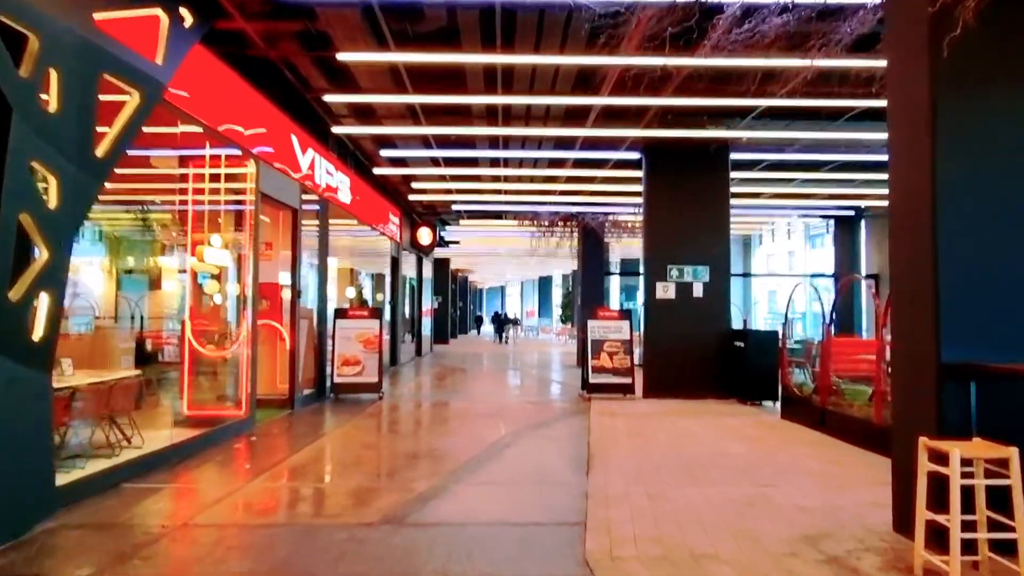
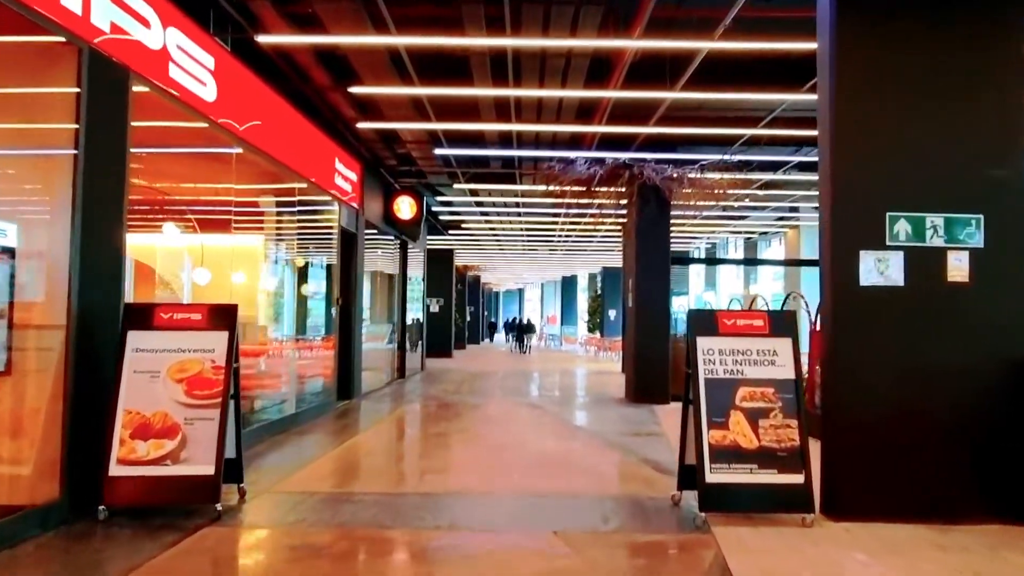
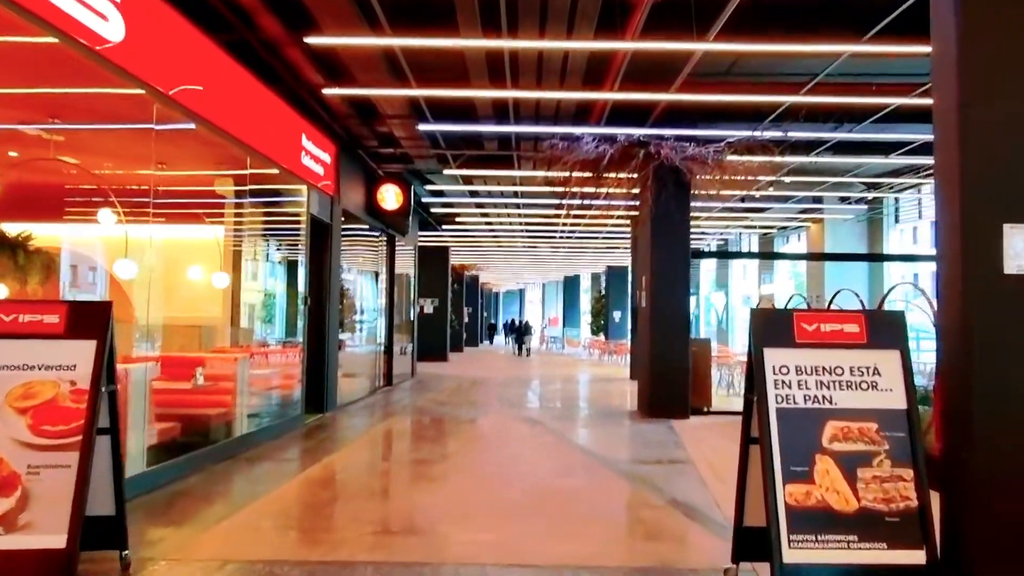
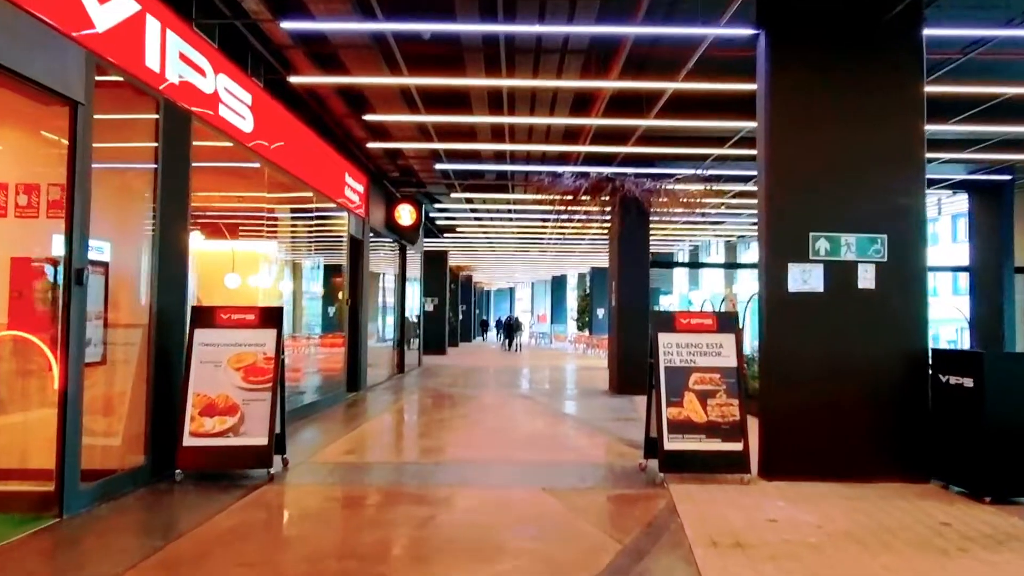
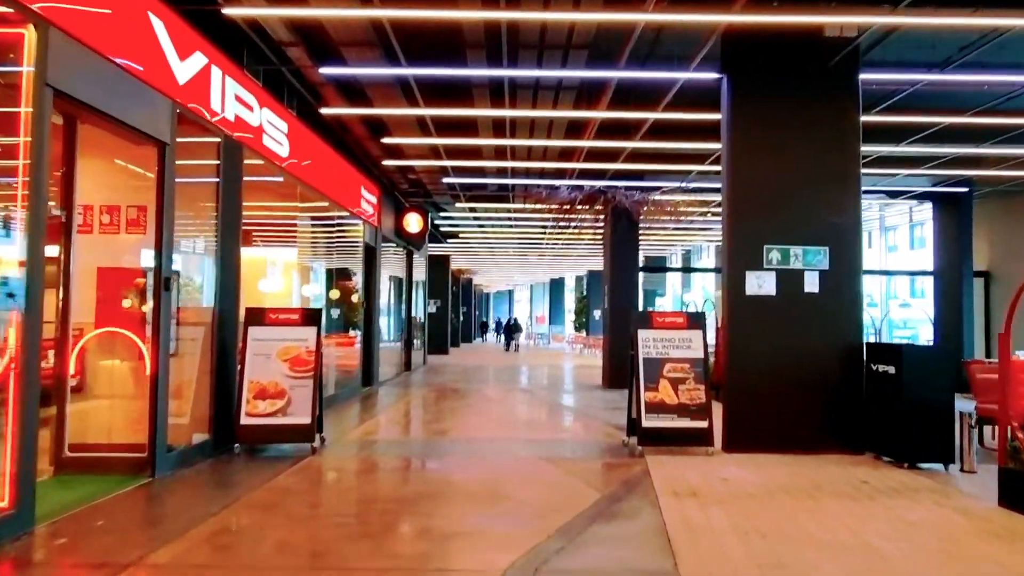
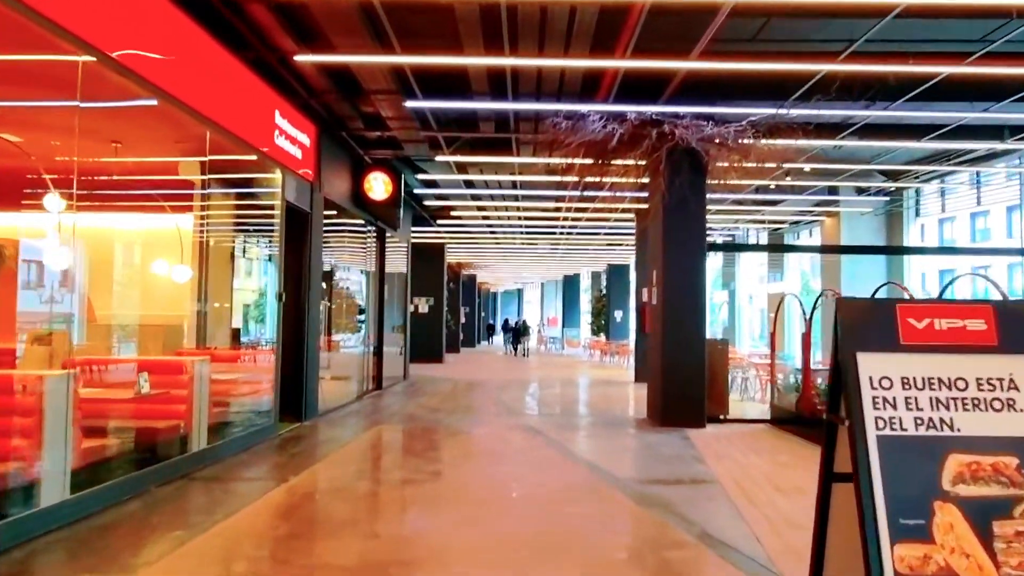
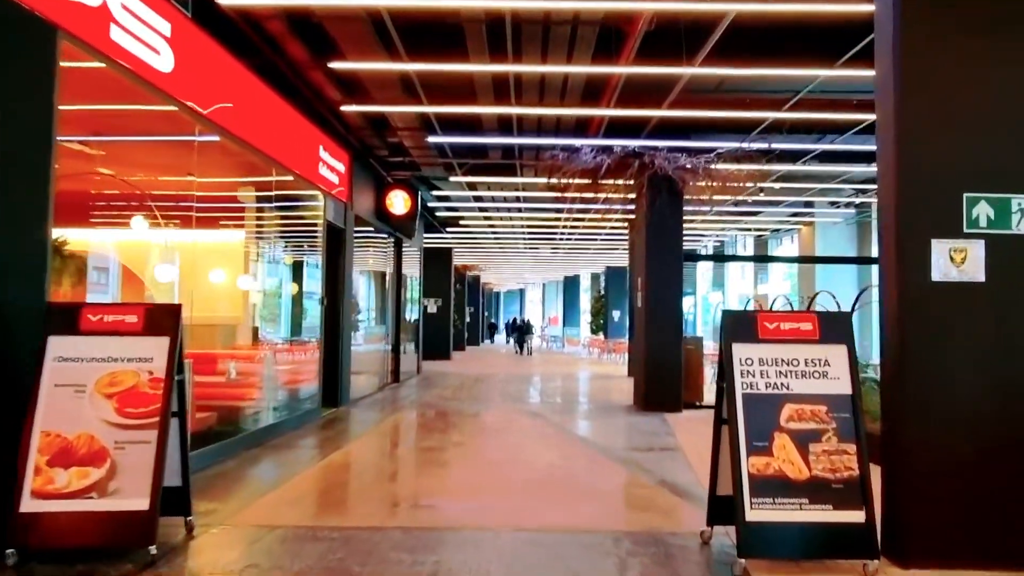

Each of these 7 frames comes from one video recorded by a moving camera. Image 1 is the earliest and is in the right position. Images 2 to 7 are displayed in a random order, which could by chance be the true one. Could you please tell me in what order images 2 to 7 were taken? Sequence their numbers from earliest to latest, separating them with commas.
5, 4, 2, 7, 3, 6
